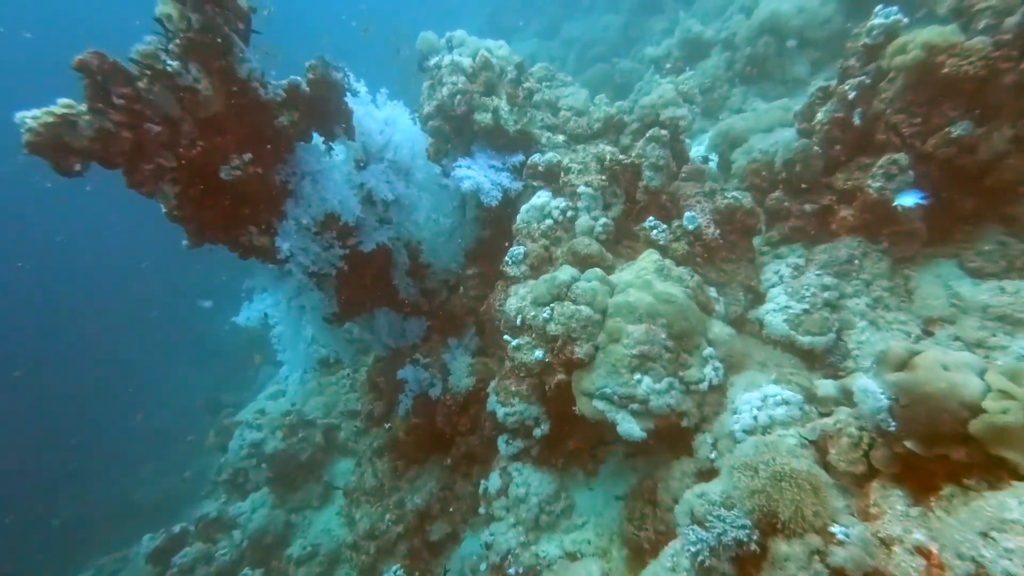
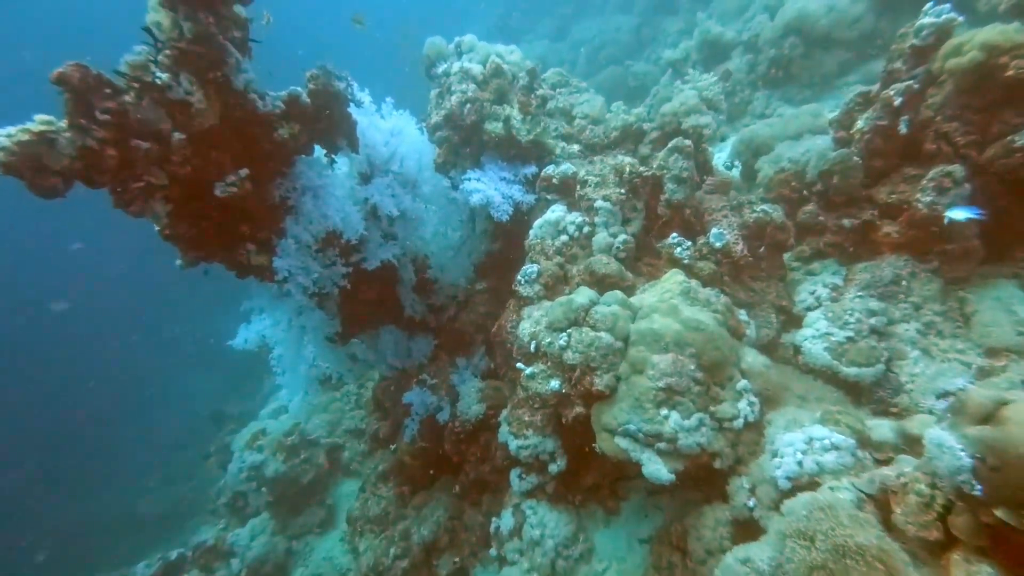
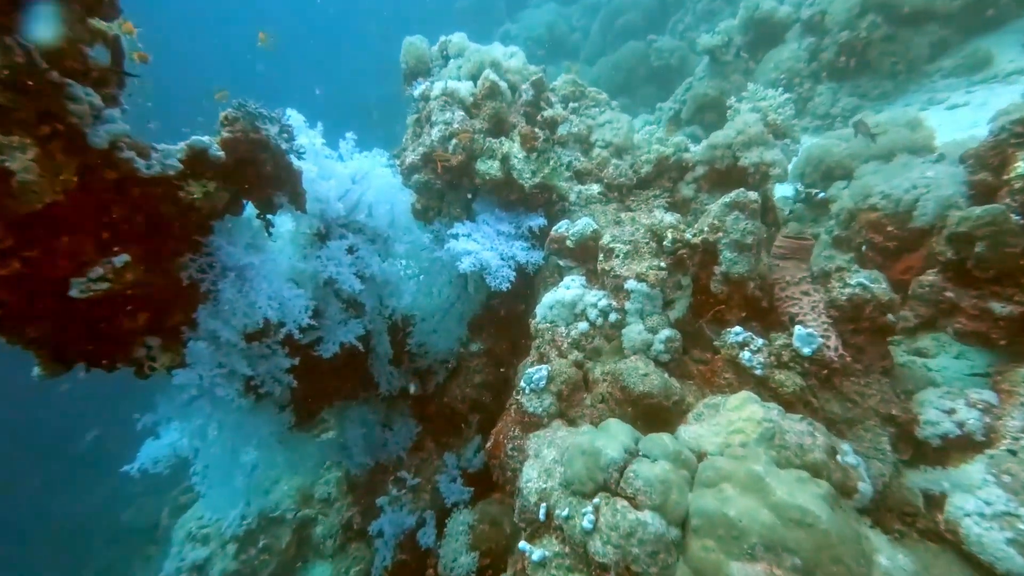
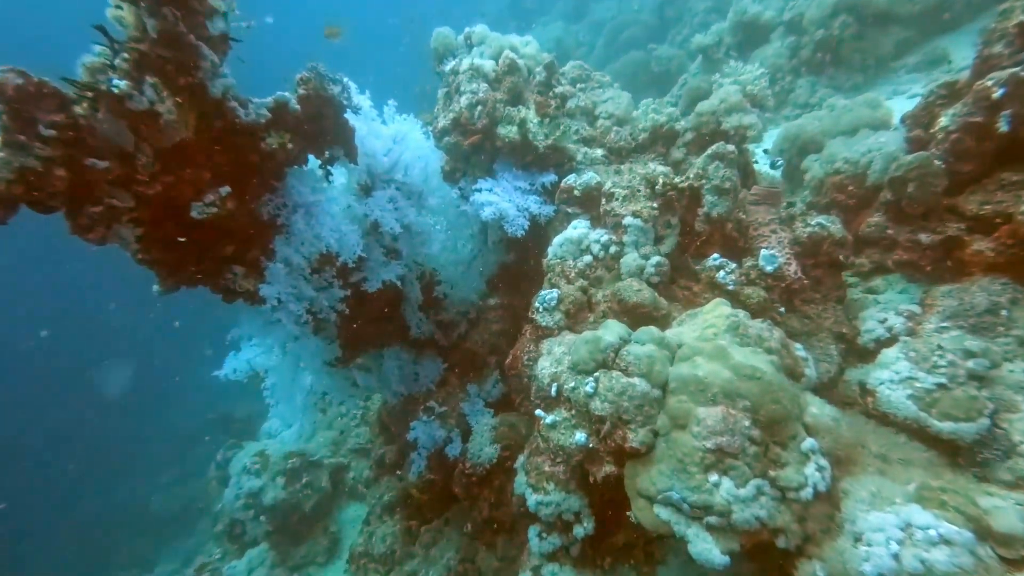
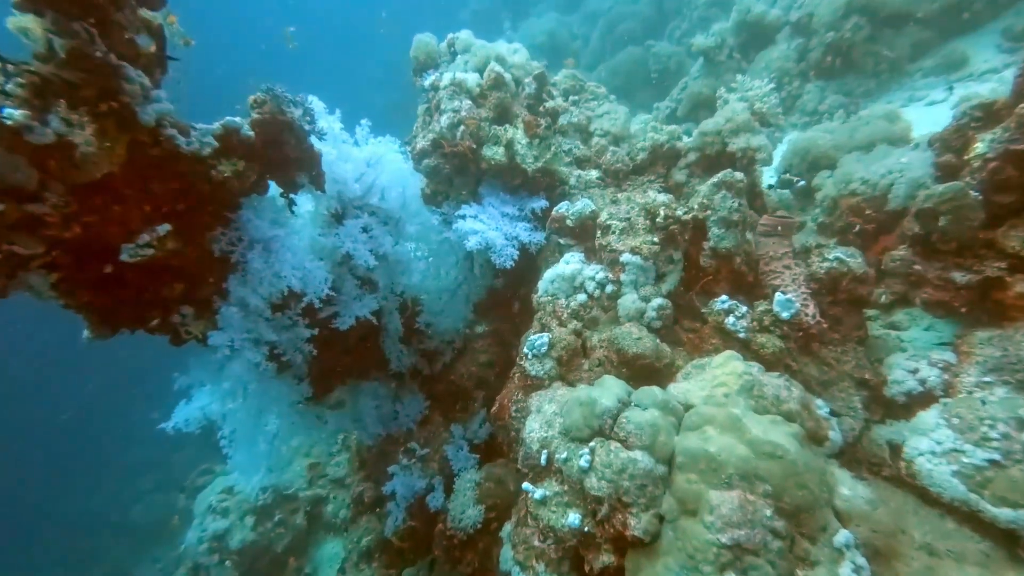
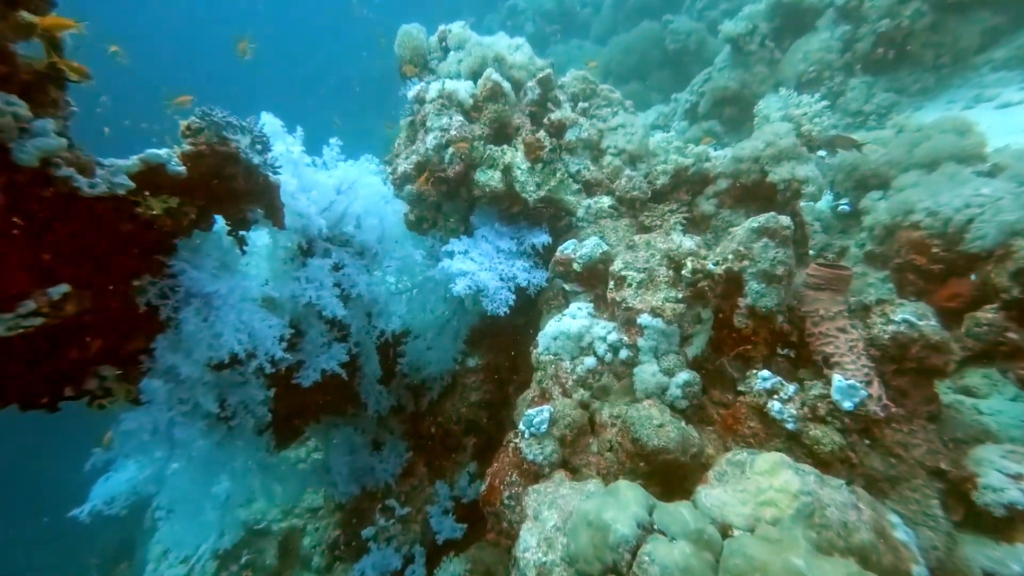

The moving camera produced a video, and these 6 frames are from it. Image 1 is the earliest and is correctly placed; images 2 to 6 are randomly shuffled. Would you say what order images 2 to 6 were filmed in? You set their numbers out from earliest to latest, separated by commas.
2, 4, 5, 3, 6
